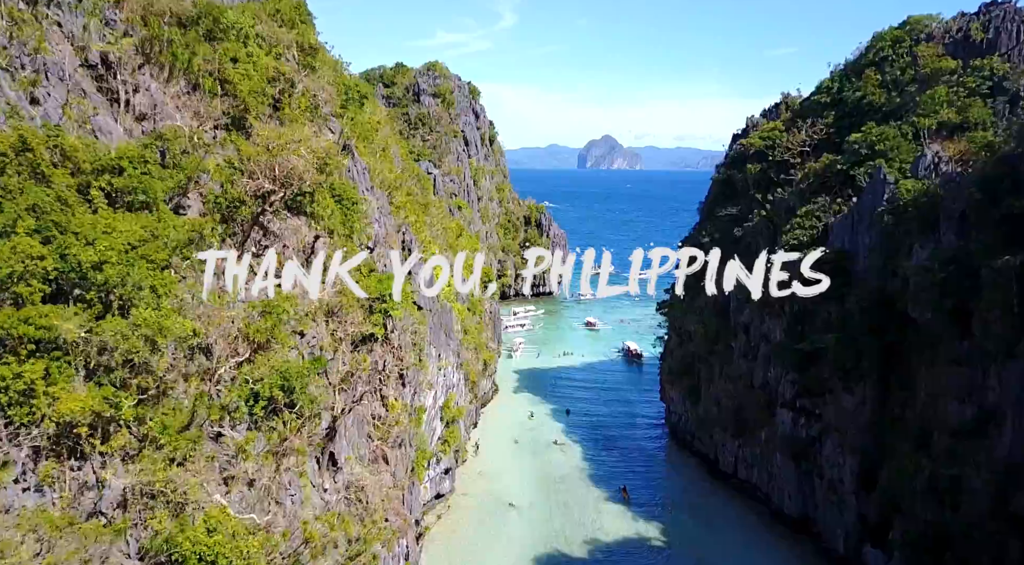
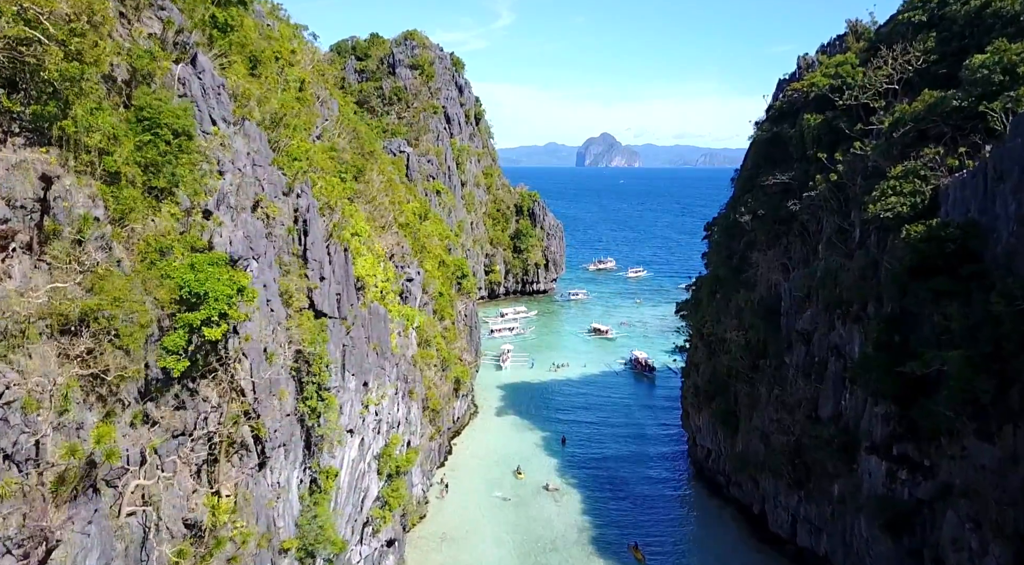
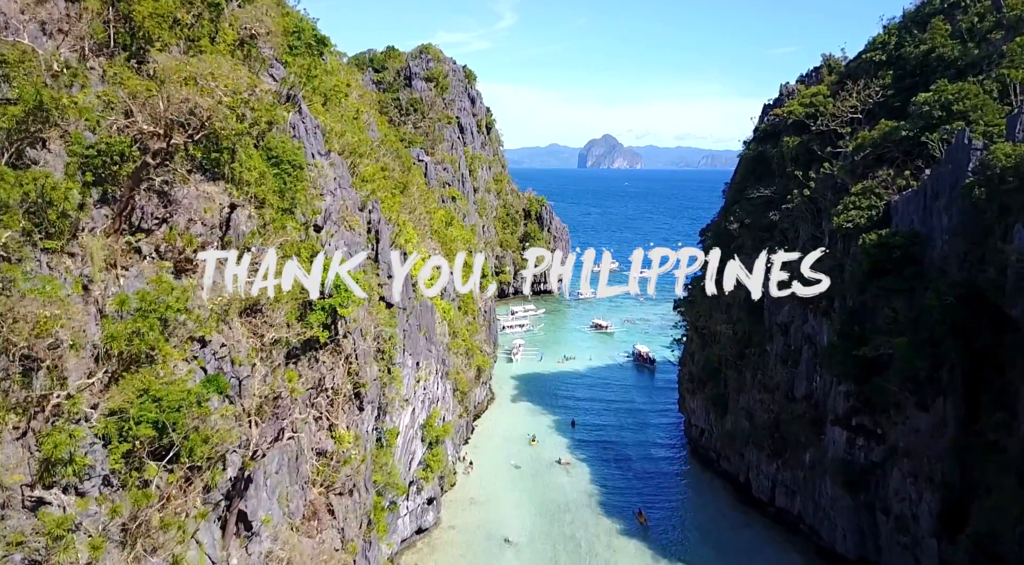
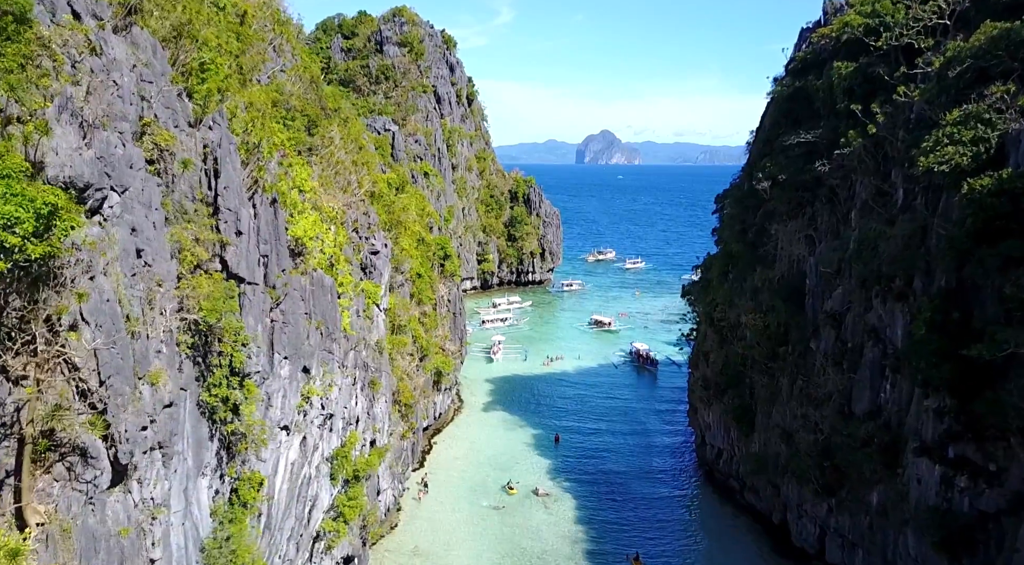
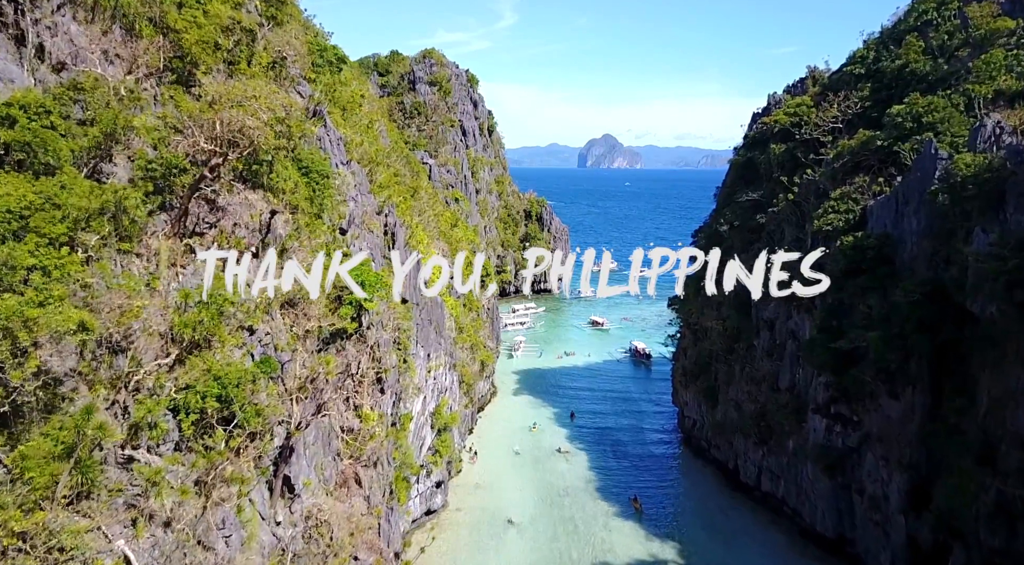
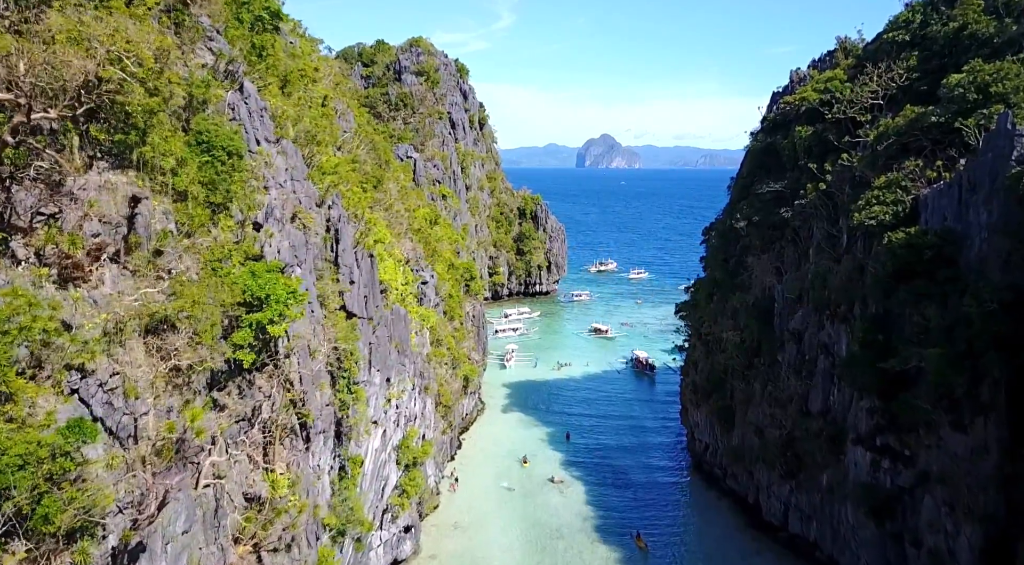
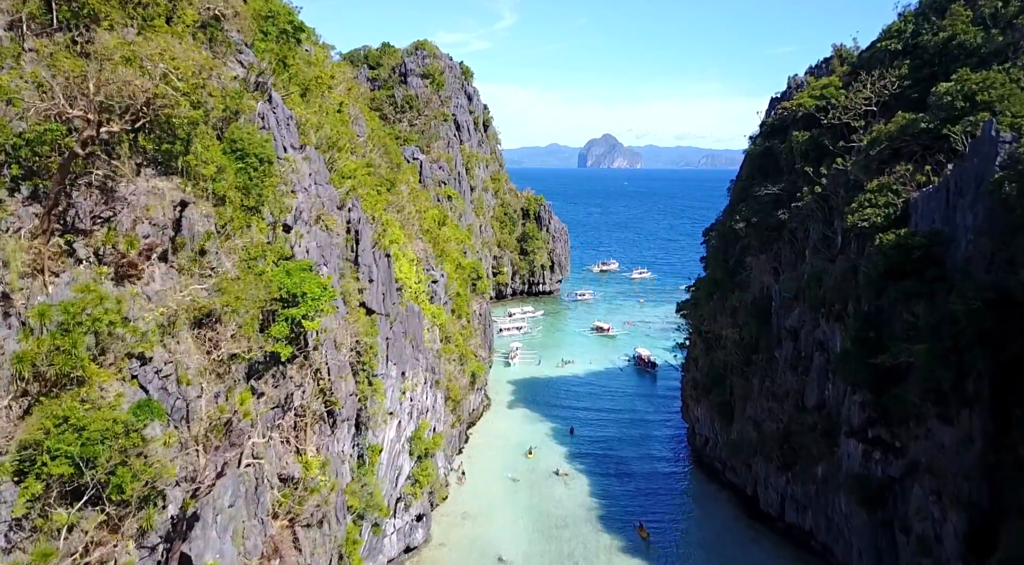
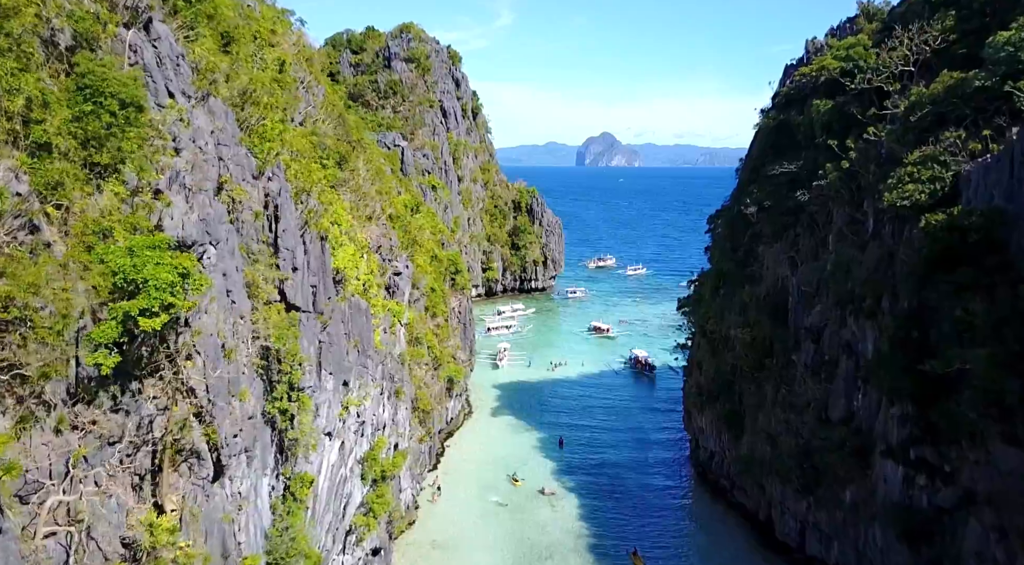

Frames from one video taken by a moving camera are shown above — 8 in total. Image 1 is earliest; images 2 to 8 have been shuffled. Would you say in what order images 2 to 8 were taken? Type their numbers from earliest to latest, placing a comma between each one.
5, 3, 7, 6, 2, 8, 4
